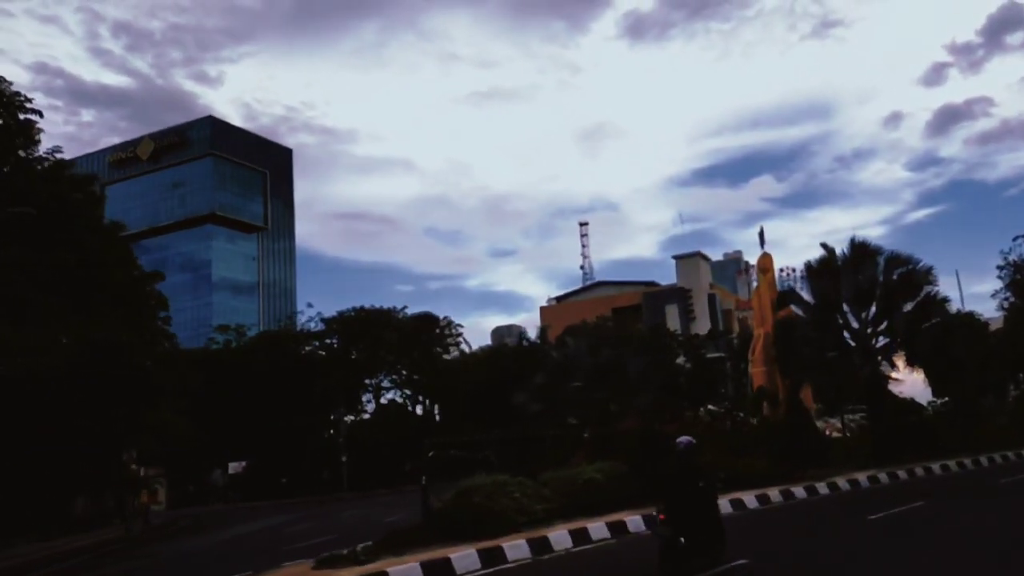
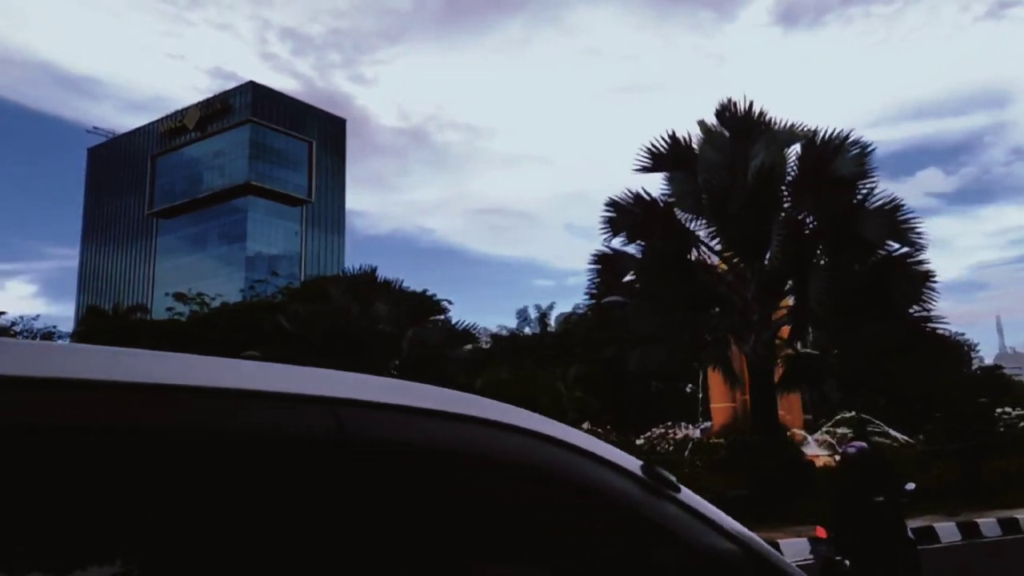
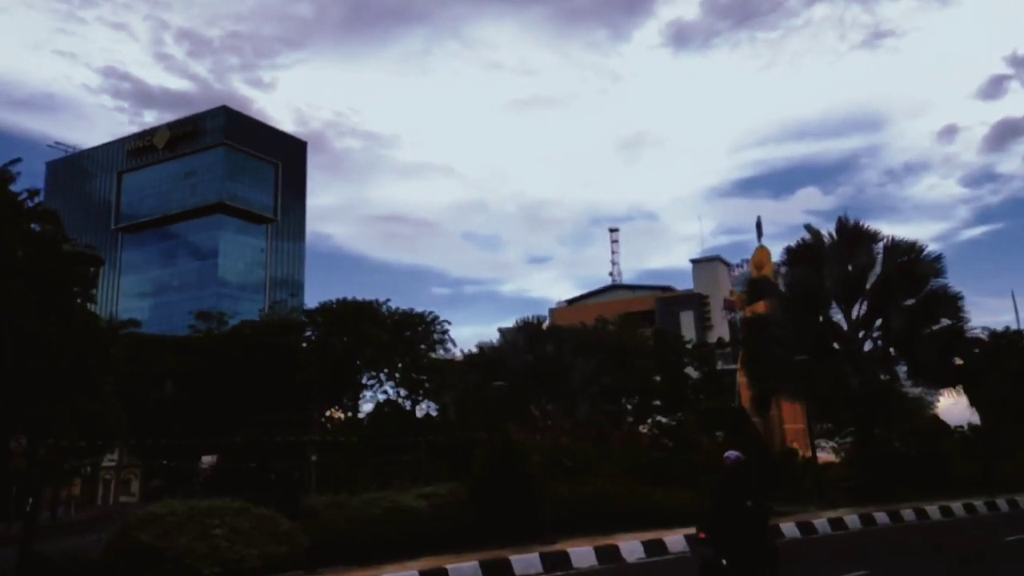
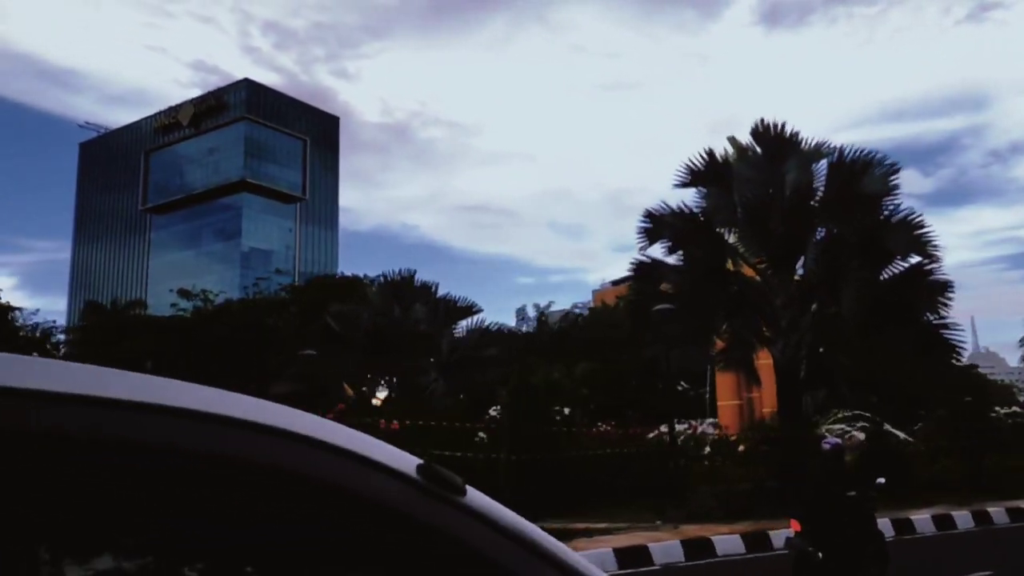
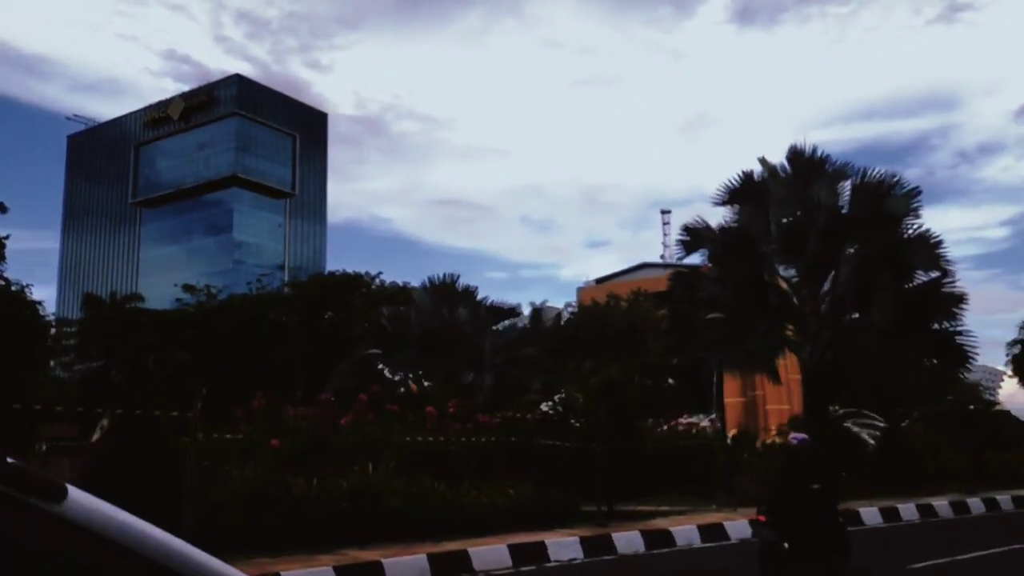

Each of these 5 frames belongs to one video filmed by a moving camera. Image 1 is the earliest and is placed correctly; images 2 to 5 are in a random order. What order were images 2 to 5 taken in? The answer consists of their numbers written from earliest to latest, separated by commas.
3, 5, 4, 2
